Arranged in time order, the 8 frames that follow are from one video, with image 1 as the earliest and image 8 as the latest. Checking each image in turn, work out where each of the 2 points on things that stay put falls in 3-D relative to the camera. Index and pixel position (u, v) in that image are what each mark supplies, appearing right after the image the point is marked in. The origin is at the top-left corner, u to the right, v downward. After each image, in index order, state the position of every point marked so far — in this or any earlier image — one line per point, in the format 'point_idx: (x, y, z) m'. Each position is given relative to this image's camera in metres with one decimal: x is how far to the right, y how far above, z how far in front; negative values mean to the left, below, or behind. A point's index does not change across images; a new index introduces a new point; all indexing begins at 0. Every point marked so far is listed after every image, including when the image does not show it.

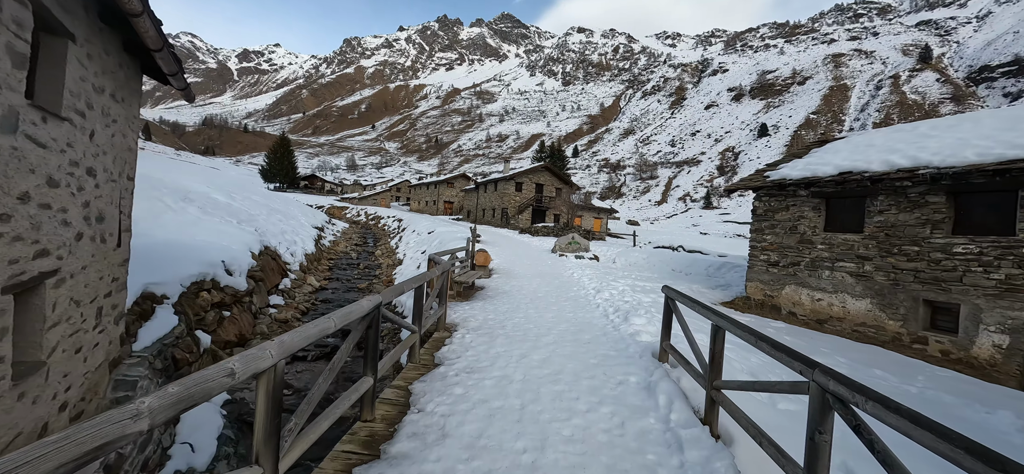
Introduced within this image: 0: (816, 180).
0: (+6.6, +1.2, +7.5) m
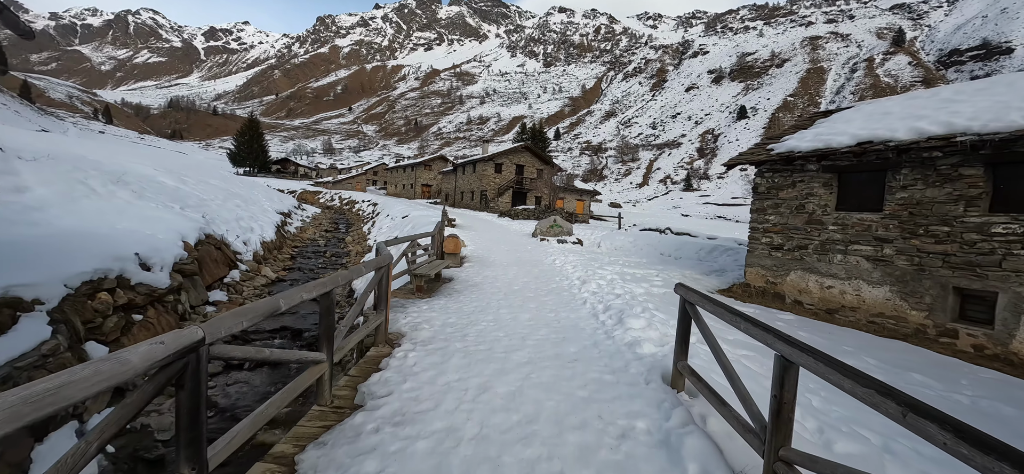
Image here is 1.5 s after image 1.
0: (+6.0, +1.6, +6.5) m
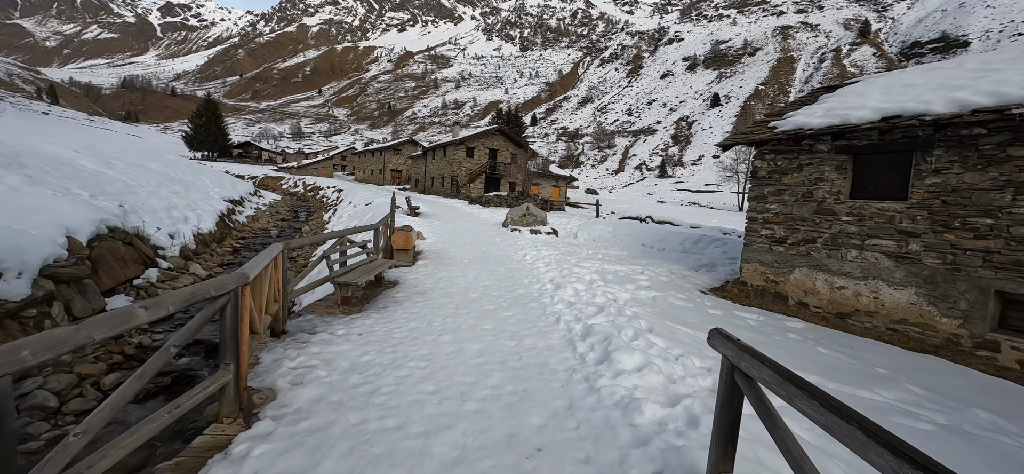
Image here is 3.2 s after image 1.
0: (+5.4, +1.7, +5.5) m
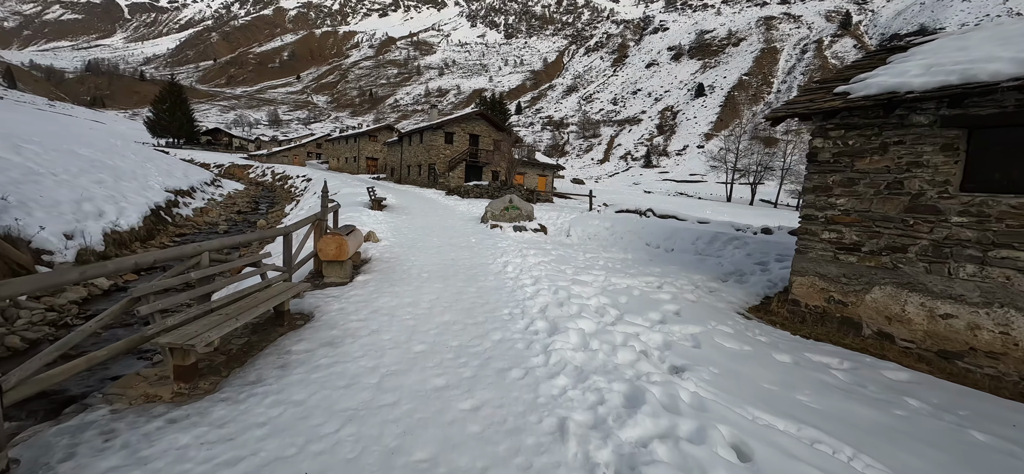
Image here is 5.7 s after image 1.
0: (+5.1, +1.6, +3.7) m
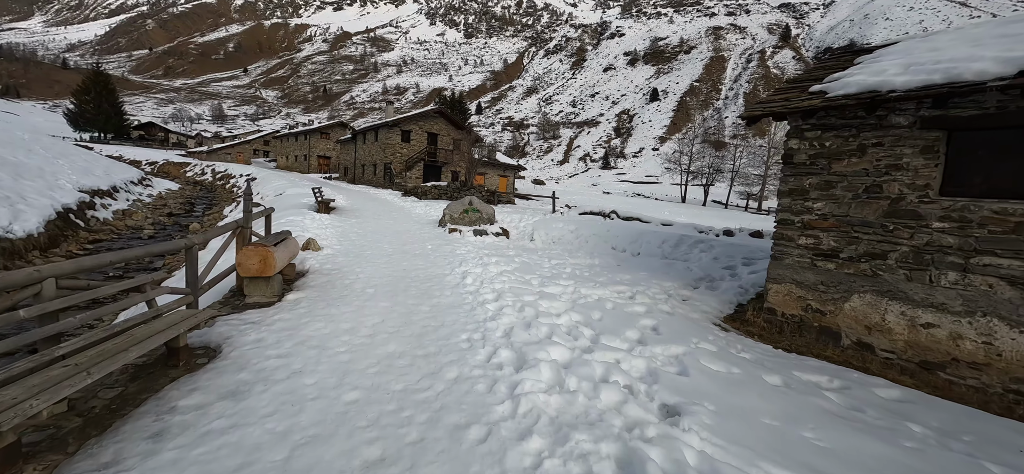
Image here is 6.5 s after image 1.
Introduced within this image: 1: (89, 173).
0: (+4.7, +1.5, +3.6) m
1: (-19.4, +2.8, +15.4) m
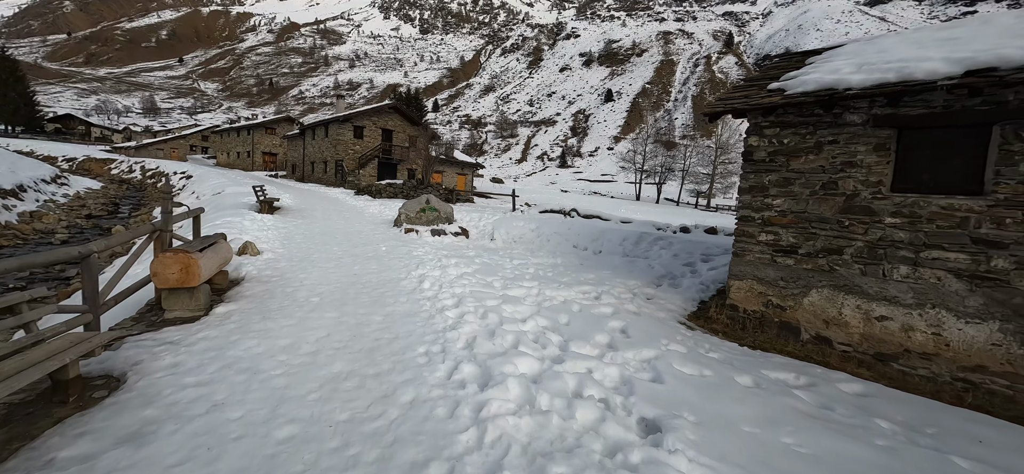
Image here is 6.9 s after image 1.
0: (+4.3, +1.6, +3.6) m
1: (-21.0, +2.4, +12.7) m
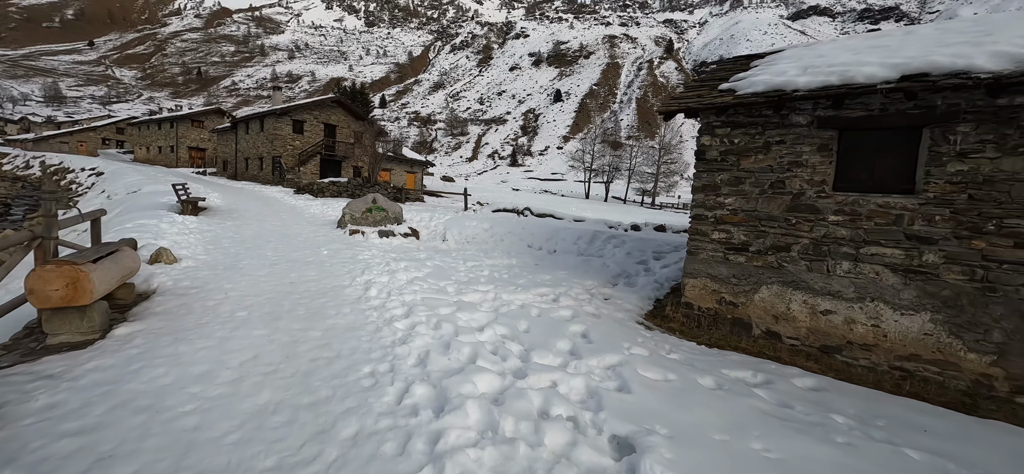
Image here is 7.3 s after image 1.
0: (+3.8, +1.6, +3.8) m
1: (-22.5, +1.9, +9.4) m
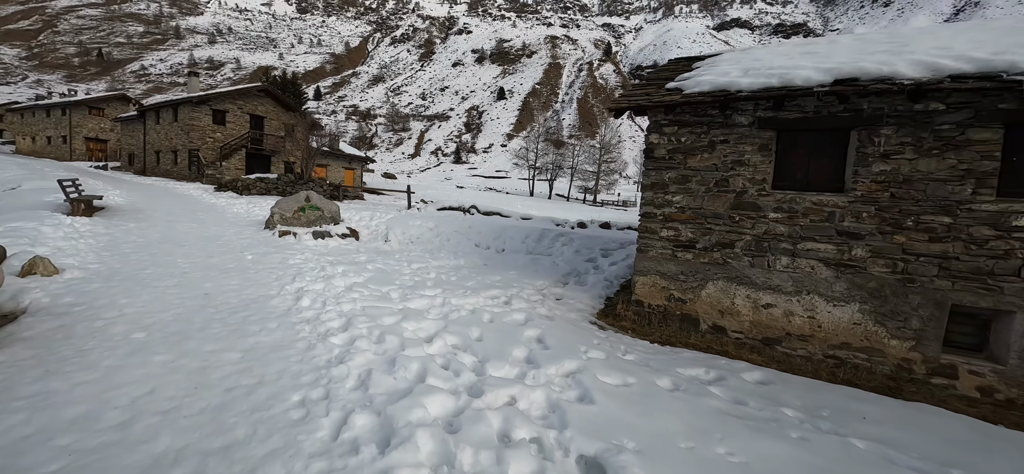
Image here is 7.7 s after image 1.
0: (+3.2, +1.7, +3.9) m
1: (-23.6, +1.3, +5.4) m
